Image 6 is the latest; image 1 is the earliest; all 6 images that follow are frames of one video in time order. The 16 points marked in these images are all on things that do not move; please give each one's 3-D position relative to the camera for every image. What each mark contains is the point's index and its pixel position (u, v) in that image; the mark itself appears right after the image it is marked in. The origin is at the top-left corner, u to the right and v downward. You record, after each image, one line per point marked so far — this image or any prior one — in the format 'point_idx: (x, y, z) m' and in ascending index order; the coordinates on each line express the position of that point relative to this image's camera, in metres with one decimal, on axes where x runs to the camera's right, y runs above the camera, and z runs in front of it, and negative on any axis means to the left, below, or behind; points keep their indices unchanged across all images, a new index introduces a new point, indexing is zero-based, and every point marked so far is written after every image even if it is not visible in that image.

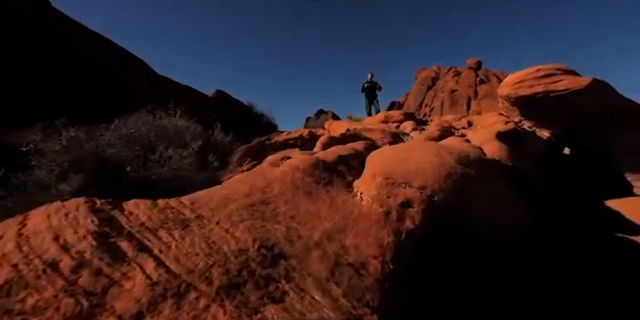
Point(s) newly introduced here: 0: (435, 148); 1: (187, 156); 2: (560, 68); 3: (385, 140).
0: (+1.3, +0.1, +3.2) m
1: (-2.9, +0.1, +6.1) m
2: (+5.3, +2.0, +6.2) m
3: (+2.1, +0.6, +9.1) m
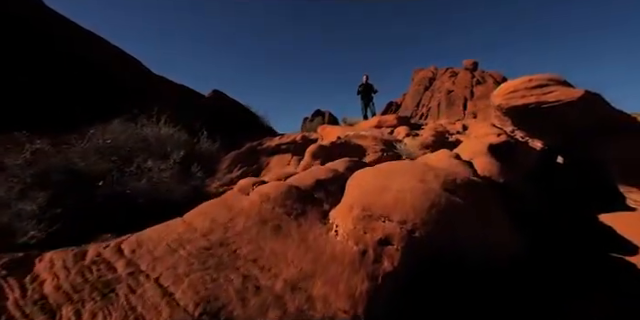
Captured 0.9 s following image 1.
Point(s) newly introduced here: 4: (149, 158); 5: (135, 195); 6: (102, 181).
0: (+1.1, -0.1, +3.0) m
1: (-3.2, -0.2, +5.8) m
2: (+5.0, +1.7, +6.1) m
3: (+1.8, +0.4, +8.9) m
4: (-3.6, 0.0, +5.9) m
5: (-3.3, -0.6, +4.9) m
6: (-3.8, -0.4, +4.8) m
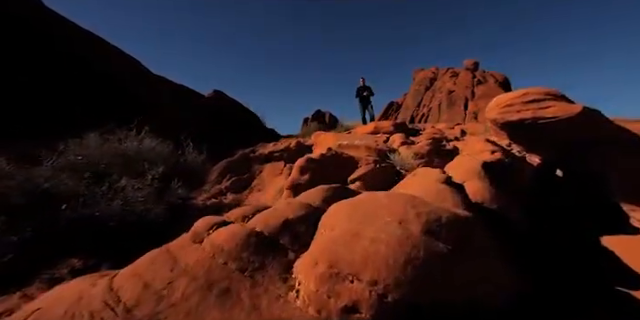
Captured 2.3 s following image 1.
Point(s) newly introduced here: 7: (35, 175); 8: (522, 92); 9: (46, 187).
0: (+0.8, -0.5, +2.7) m
1: (-3.5, -0.5, +5.5) m
2: (+4.7, +1.4, +5.8) m
3: (+1.5, 0.0, +8.6) m
4: (-3.9, -0.3, +5.6) m
5: (-3.6, -1.0, +4.6) m
6: (-4.1, -0.7, +4.5) m
7: (-4.9, -0.3, +4.8) m
8: (+4.2, +1.4, +5.8) m
9: (-4.5, -0.4, +4.6) m
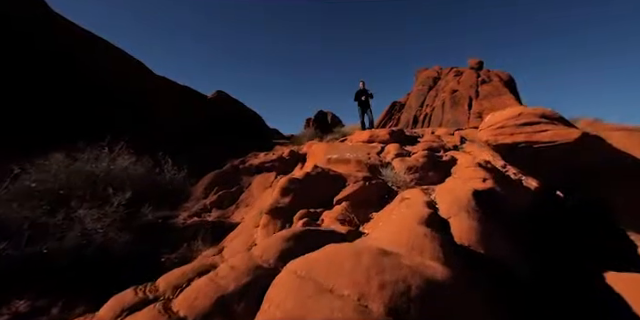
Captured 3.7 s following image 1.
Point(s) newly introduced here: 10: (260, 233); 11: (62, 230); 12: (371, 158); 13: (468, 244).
0: (+0.3, -1.0, +2.3) m
1: (-3.9, -1.0, +5.1) m
2: (+4.3, +0.9, +5.3) m
3: (+1.1, -0.5, +8.2) m
4: (-4.3, -0.8, +5.2) m
5: (-4.0, -1.4, +4.2) m
6: (-4.5, -1.2, +4.1) m
7: (-5.3, -0.7, +4.4) m
8: (+3.8, +0.9, +5.4) m
9: (-4.9, -0.9, +4.2) m
10: (-1.2, -1.5, +5.9) m
11: (-4.2, -1.2, +4.6) m
12: (+1.8, +0.1, +9.9) m
13: (+1.9, -1.1, +3.6) m
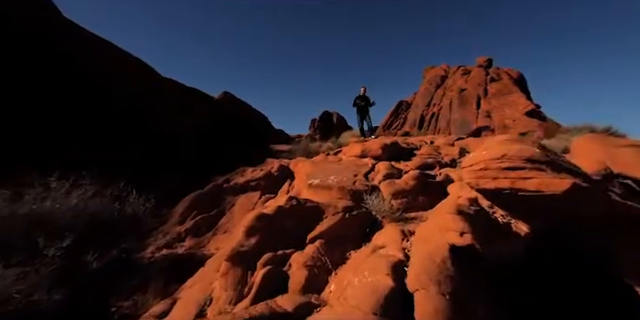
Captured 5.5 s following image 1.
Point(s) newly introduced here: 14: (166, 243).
0: (-0.4, -1.7, +1.7) m
1: (-4.6, -1.8, +4.6) m
2: (+3.6, +0.1, +4.6) m
3: (+0.5, -1.3, +7.6) m
4: (-5.0, -1.6, +4.7) m
5: (-4.7, -2.2, +3.7) m
6: (-5.2, -2.0, +3.6) m
7: (-6.0, -1.5, +3.9) m
8: (+3.1, +0.1, +4.7) m
9: (-5.6, -1.7, +3.7) m
10: (-1.9, -2.3, +5.3) m
11: (-4.9, -2.0, +4.1) m
12: (+1.2, -0.7, +9.3) m
13: (+1.2, -1.9, +3.0) m
14: (-4.1, -2.2, +7.5) m
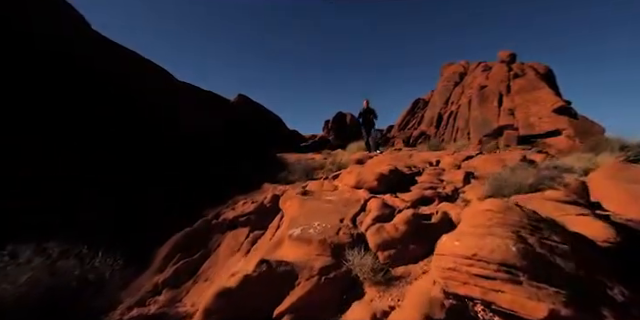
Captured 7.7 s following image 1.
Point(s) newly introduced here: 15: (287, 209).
0: (-1.3, -3.2, +1.2) m
1: (-5.4, -3.3, +4.3) m
2: (+2.8, -1.4, +4.0) m
3: (-0.2, -2.8, +7.0) m
4: (-5.8, -3.1, +4.5) m
5: (-5.5, -3.7, +3.4) m
6: (-6.1, -3.5, +3.3) m
7: (-6.8, -3.0, +3.7) m
8: (+2.3, -1.3, +4.1) m
9: (-6.4, -3.2, +3.5) m
10: (-2.7, -3.8, +4.9) m
11: (-5.7, -3.4, +3.8) m
12: (+0.7, -2.2, +8.7) m
13: (+0.3, -3.3, +2.4) m
14: (-4.7, -3.7, +7.2) m
15: (-1.3, -2.0, +11.2) m
